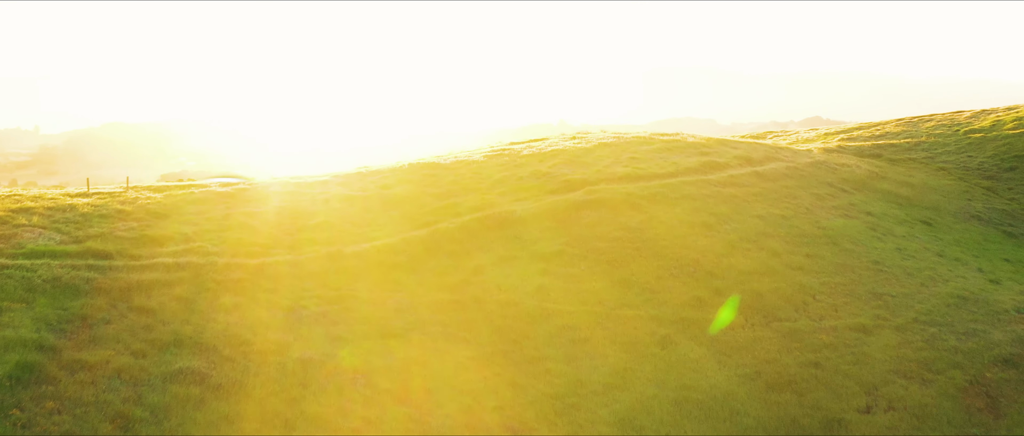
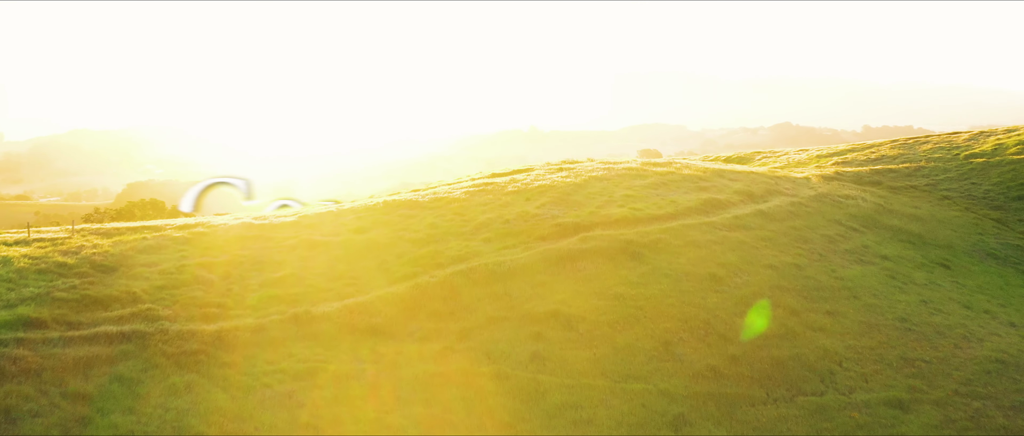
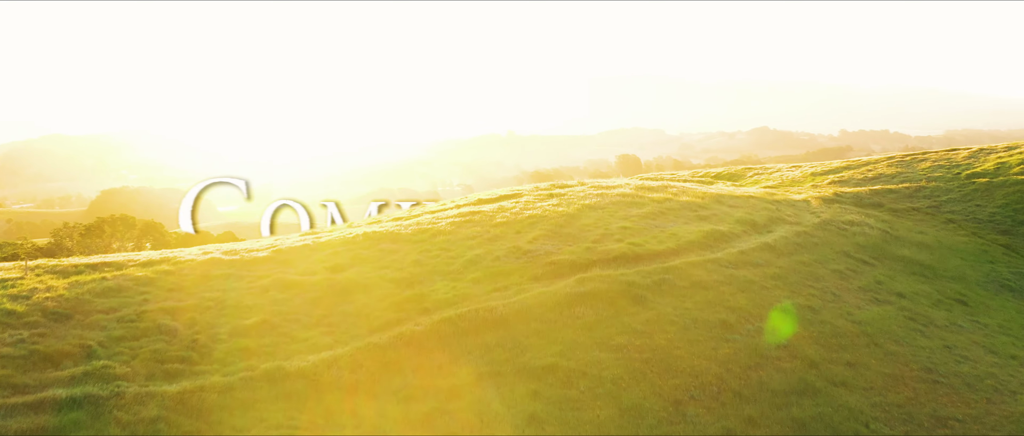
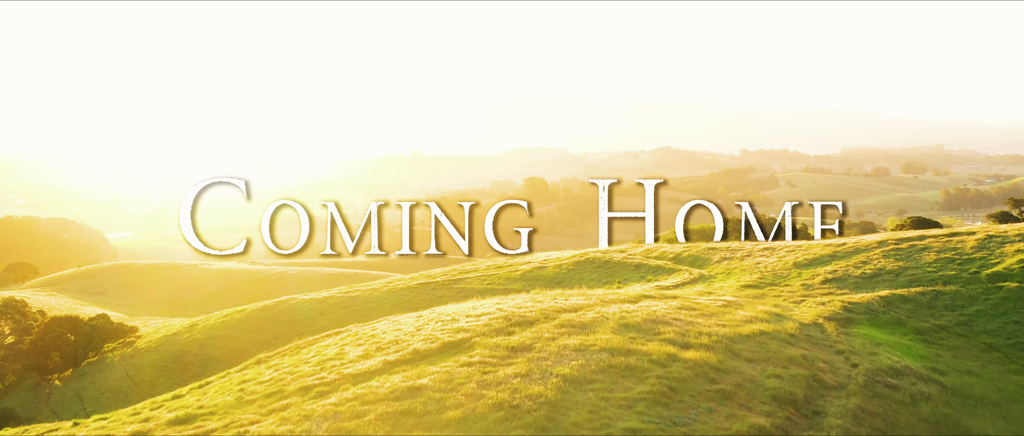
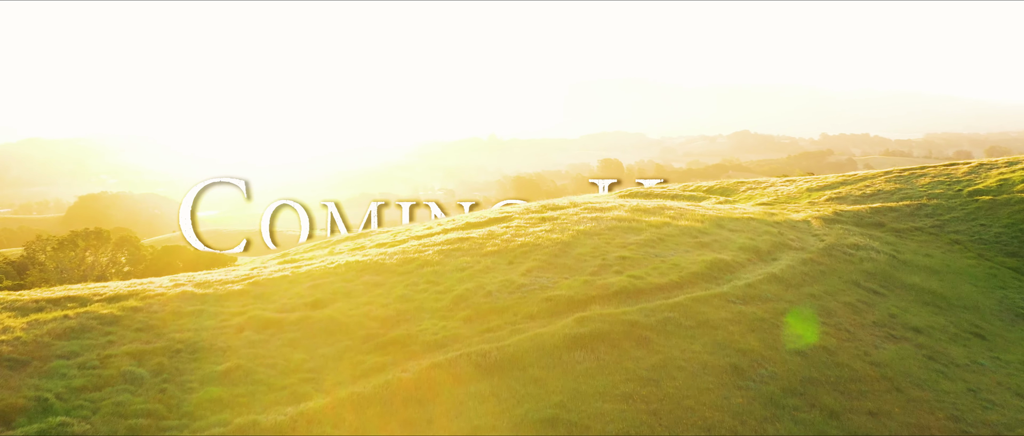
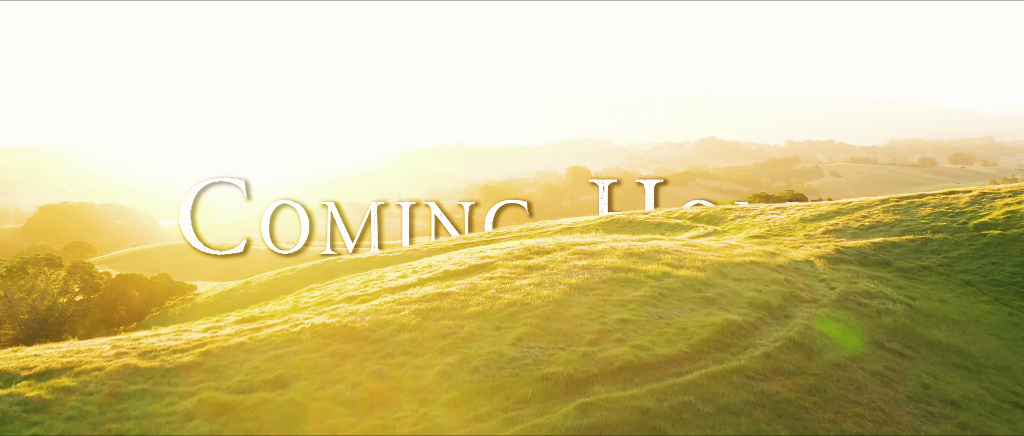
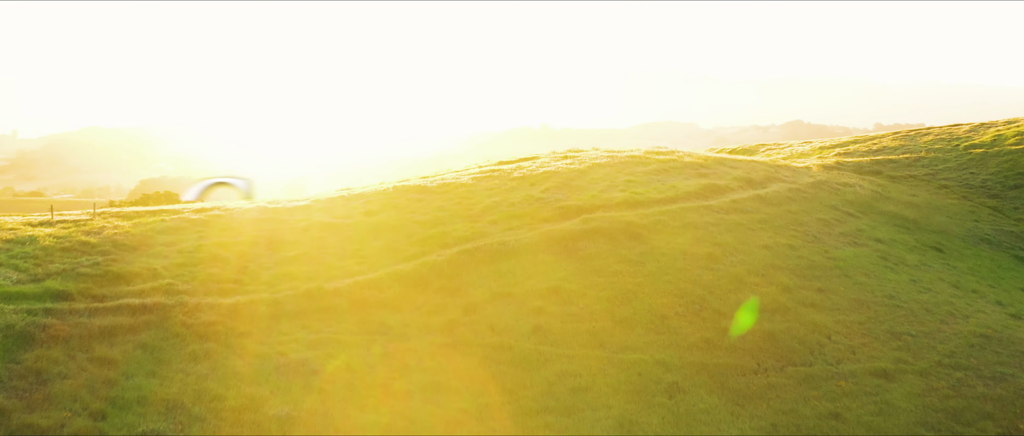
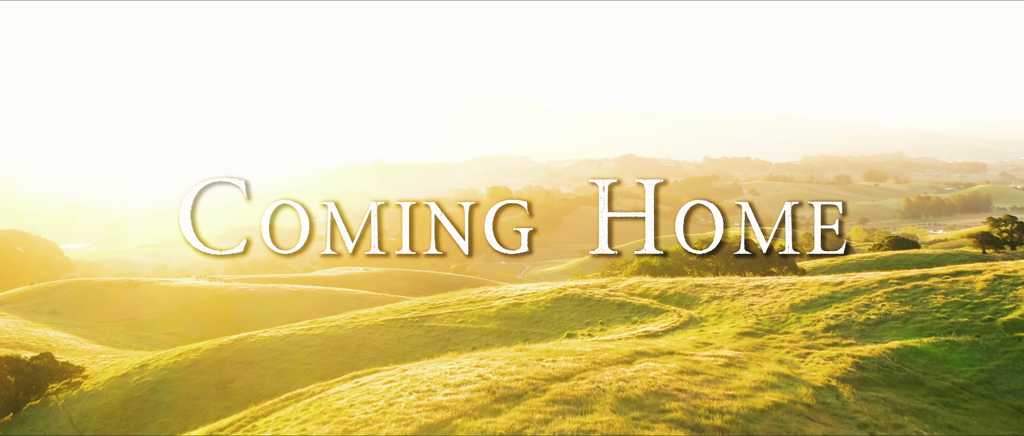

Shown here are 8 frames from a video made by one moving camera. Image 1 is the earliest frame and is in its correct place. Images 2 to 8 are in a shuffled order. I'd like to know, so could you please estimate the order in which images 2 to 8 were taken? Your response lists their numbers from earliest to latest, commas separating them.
7, 2, 3, 5, 6, 4, 8
